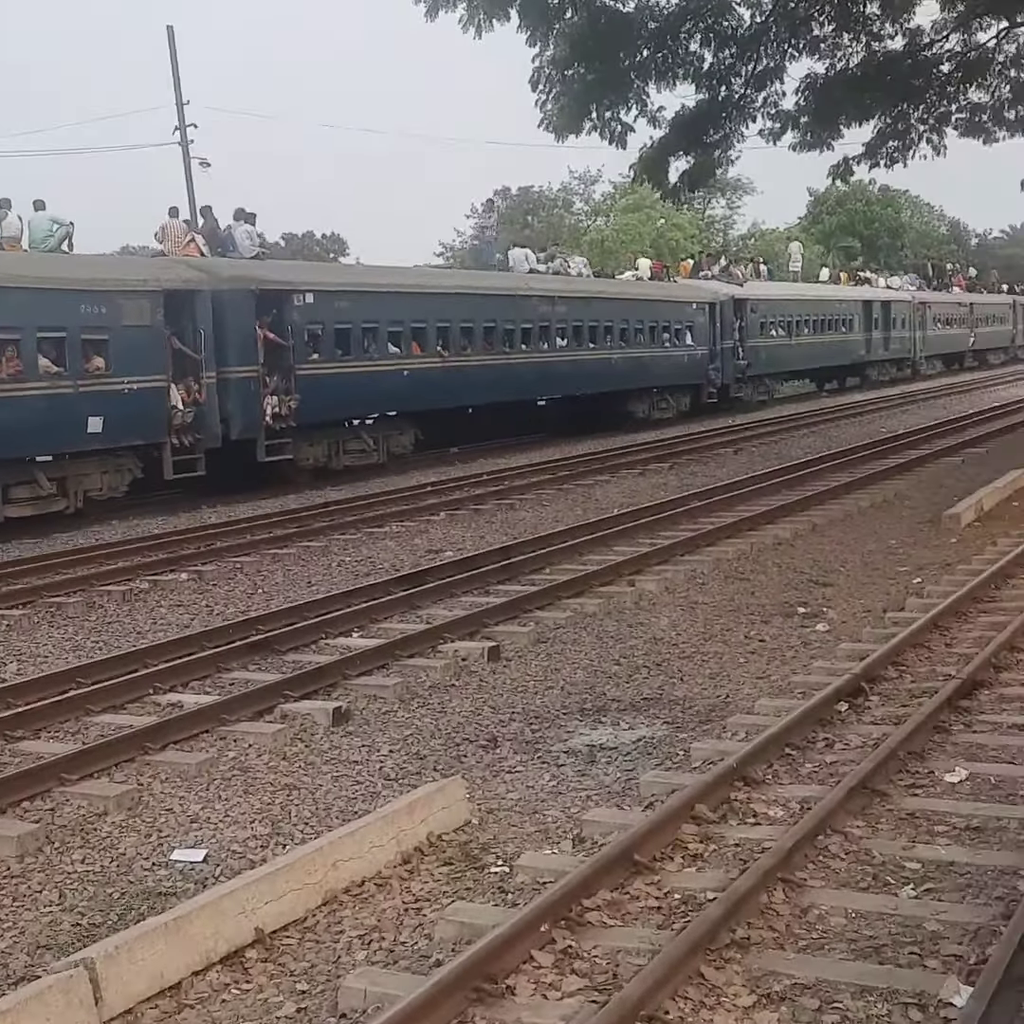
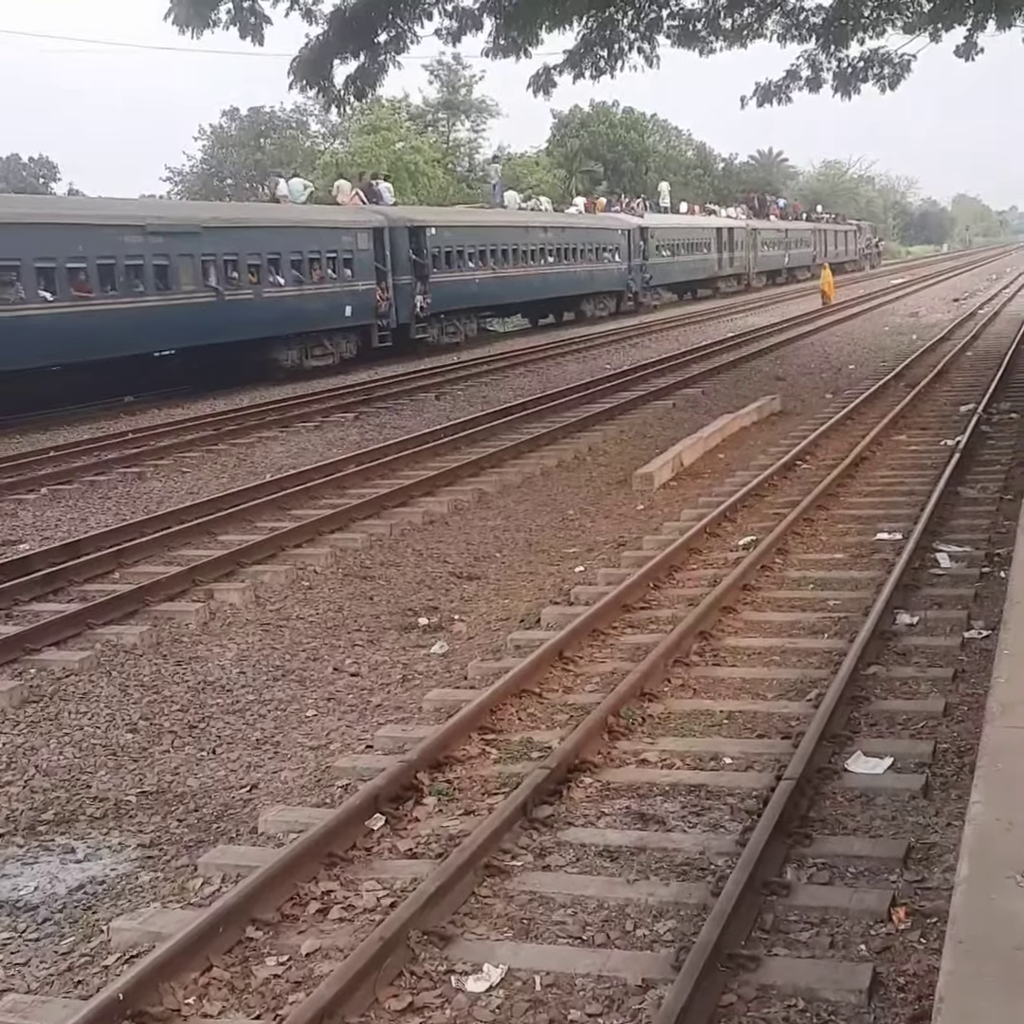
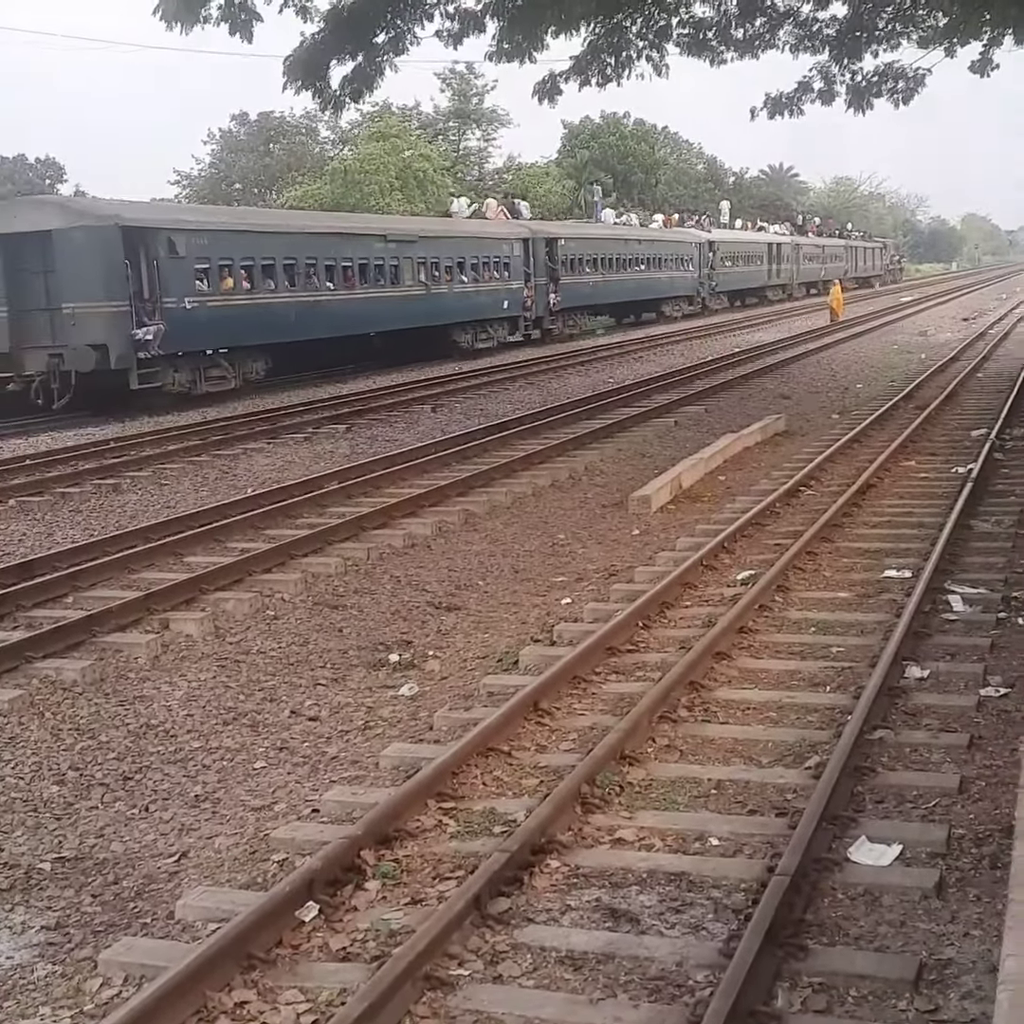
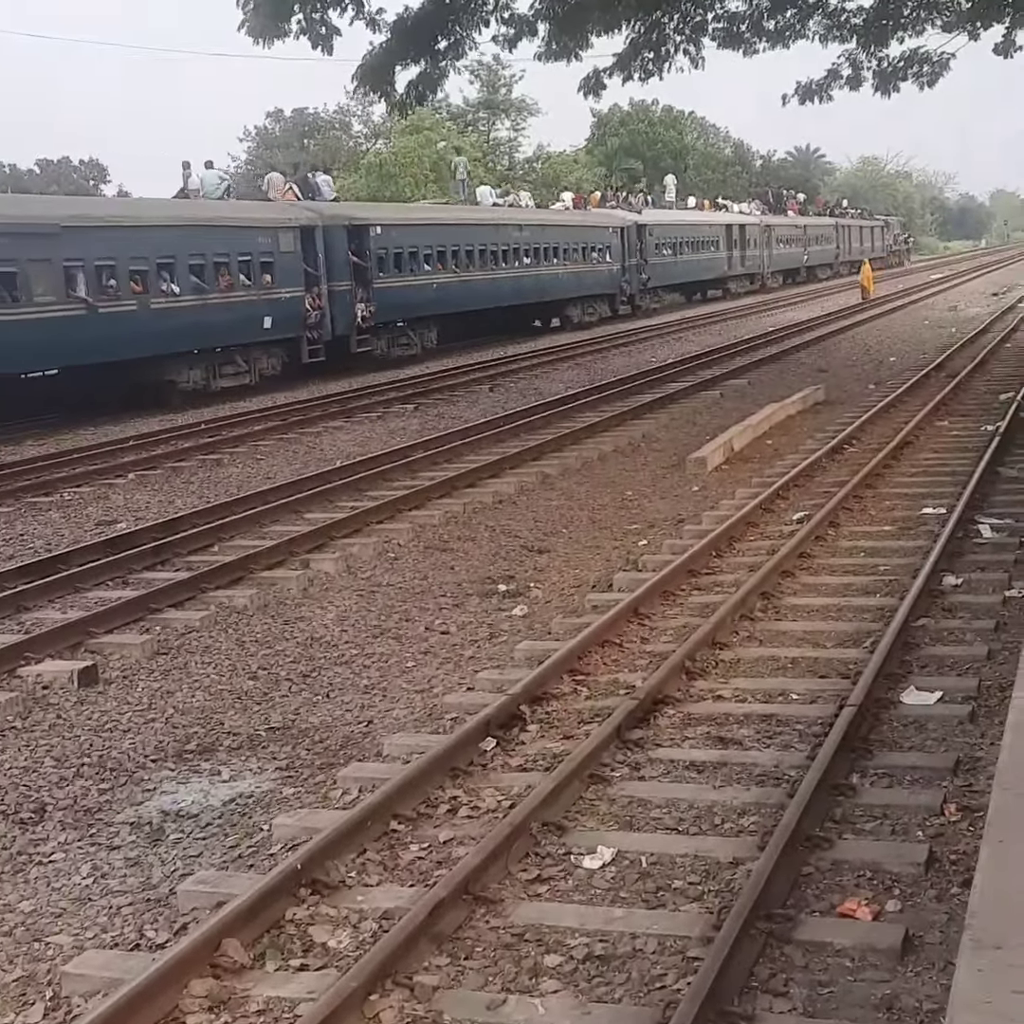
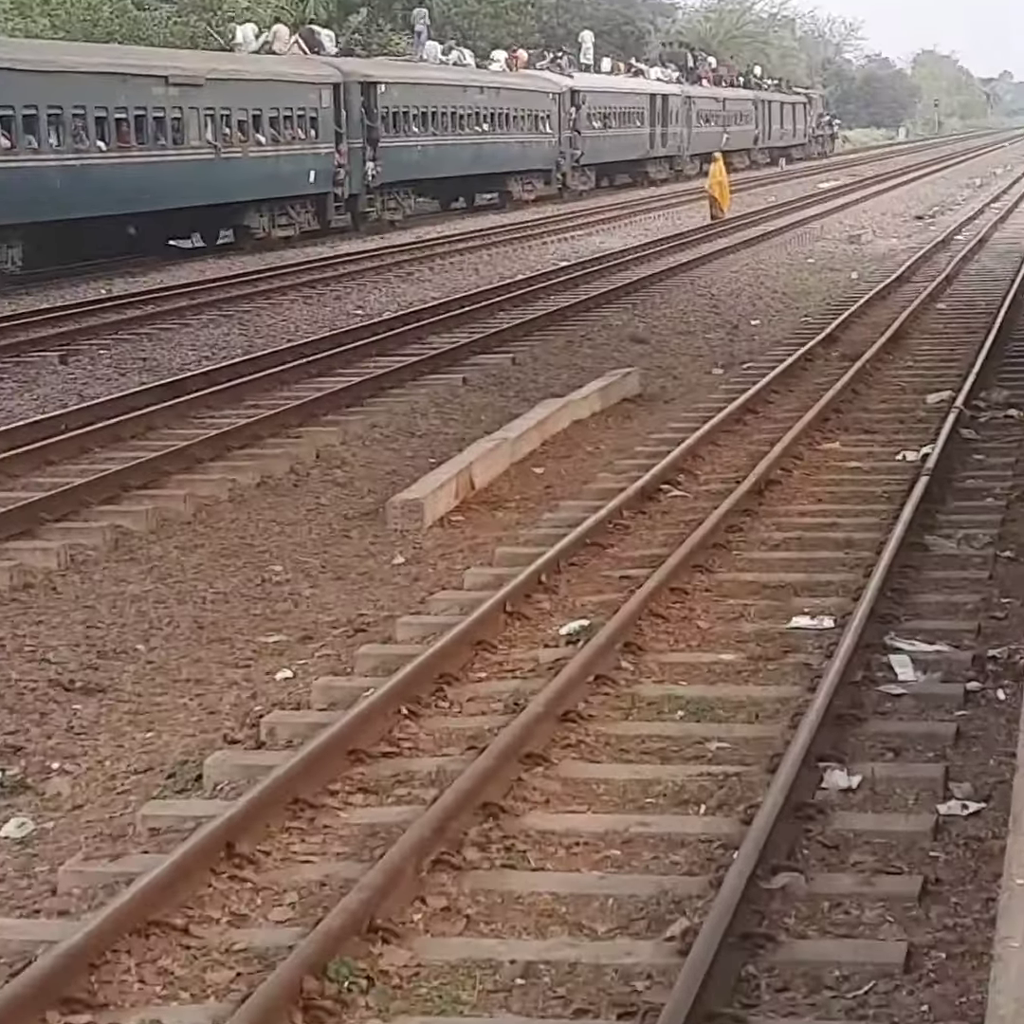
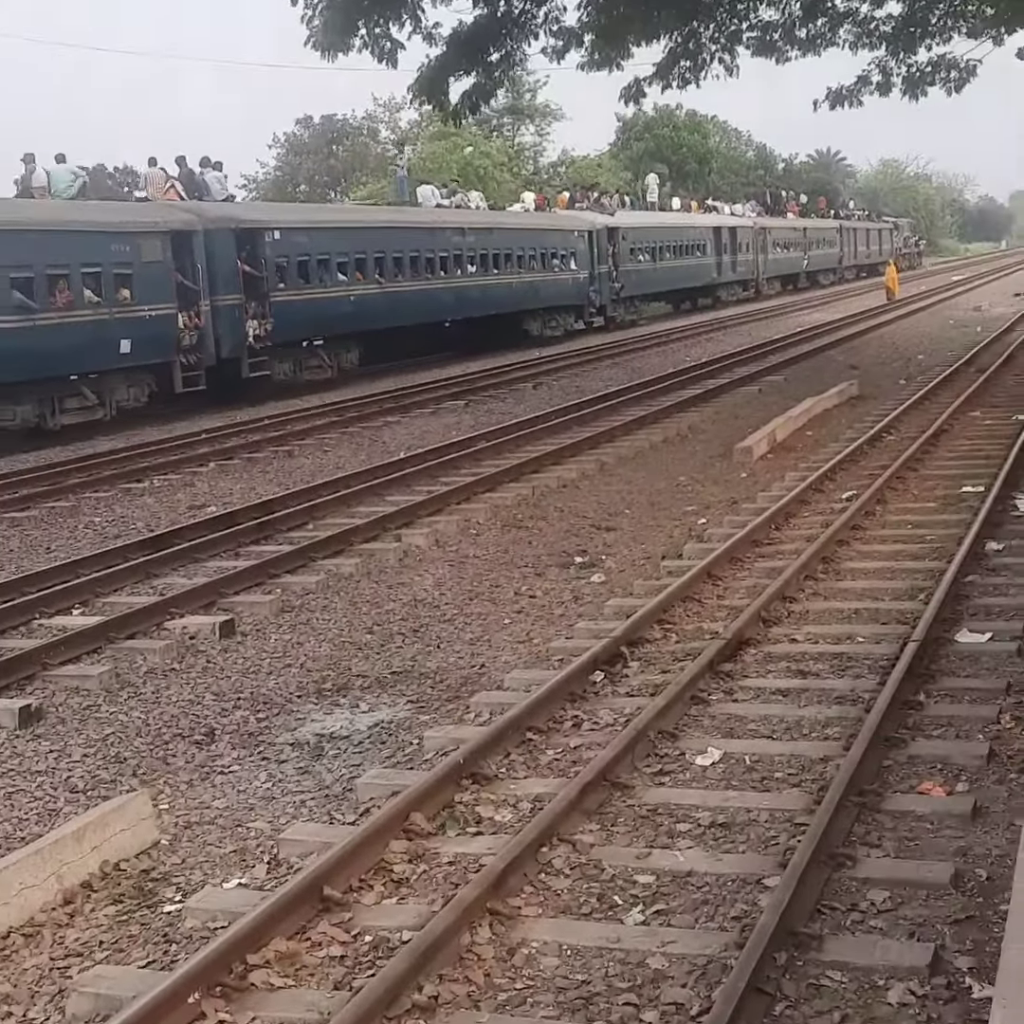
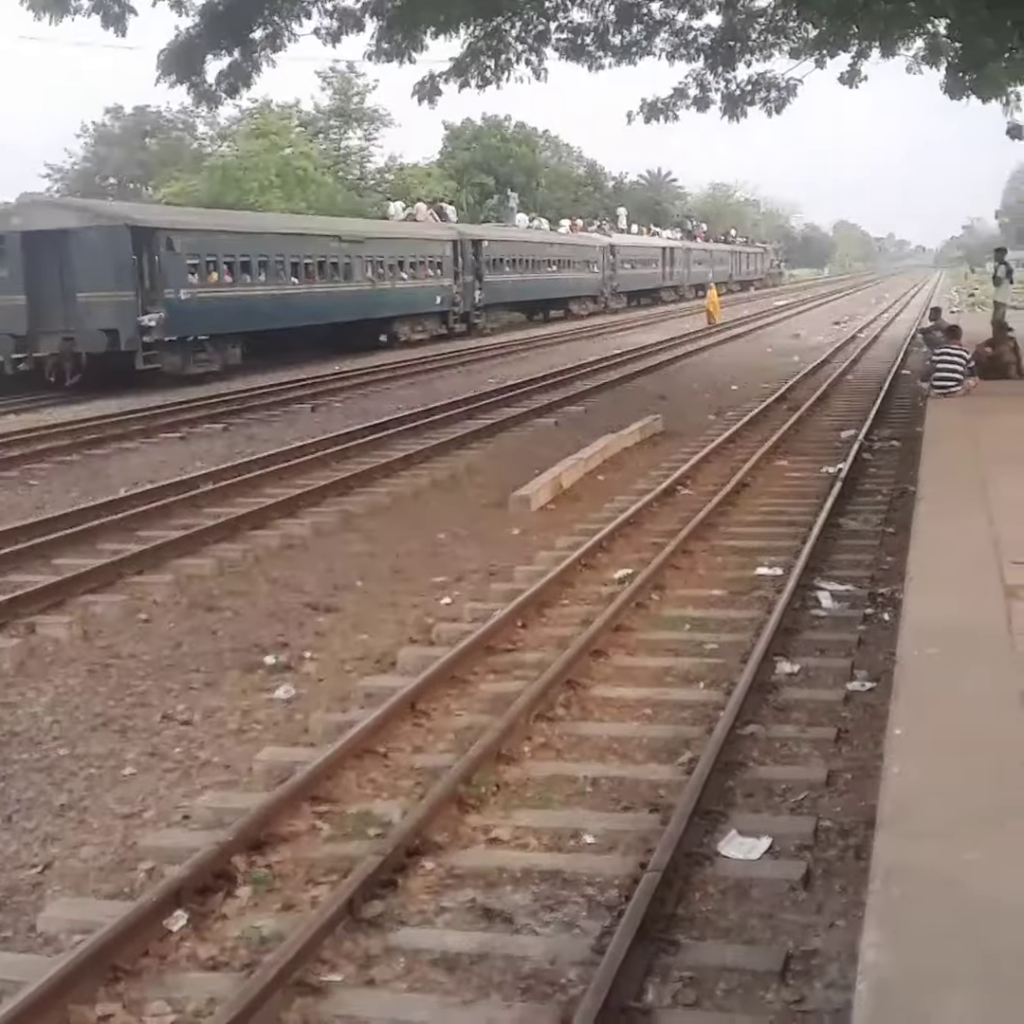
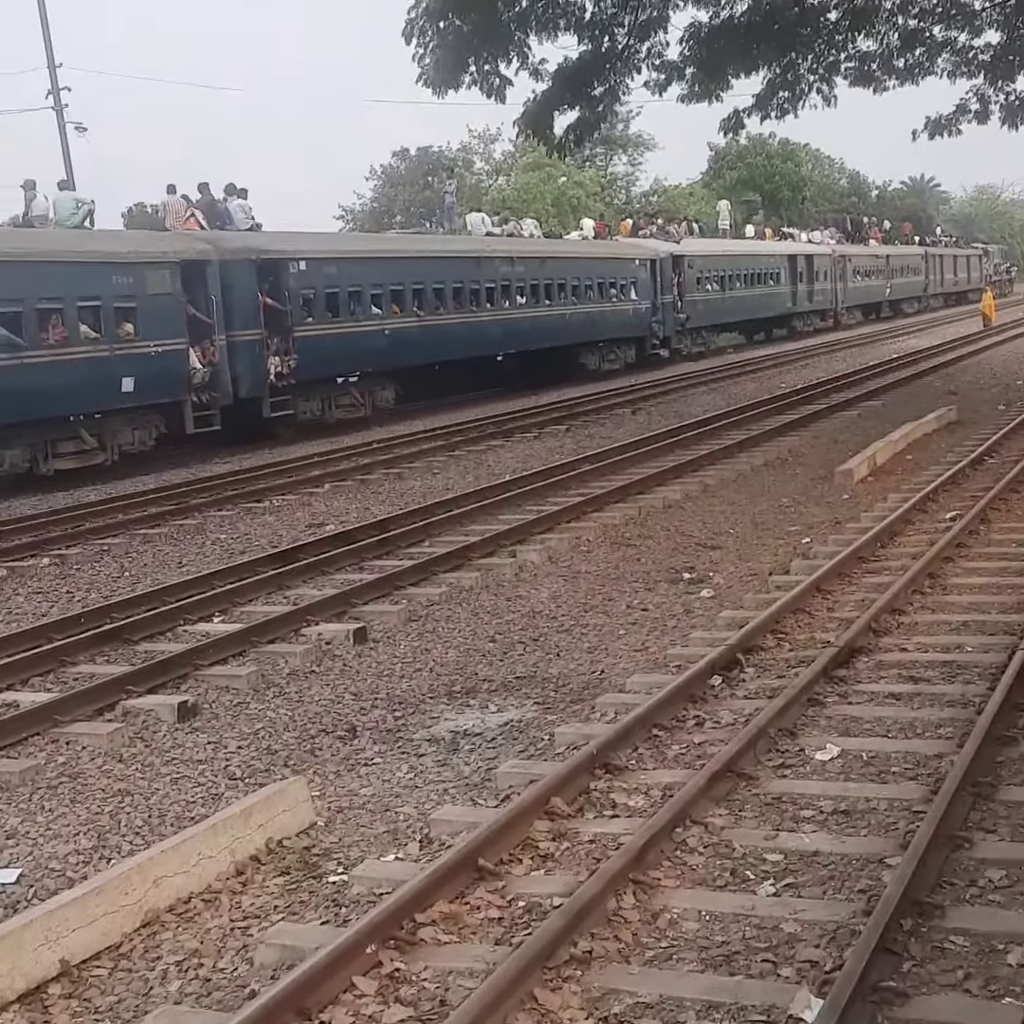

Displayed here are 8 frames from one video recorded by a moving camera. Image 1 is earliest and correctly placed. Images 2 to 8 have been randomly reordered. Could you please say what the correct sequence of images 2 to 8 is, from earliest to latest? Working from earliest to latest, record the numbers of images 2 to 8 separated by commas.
8, 6, 4, 2, 3, 7, 5
